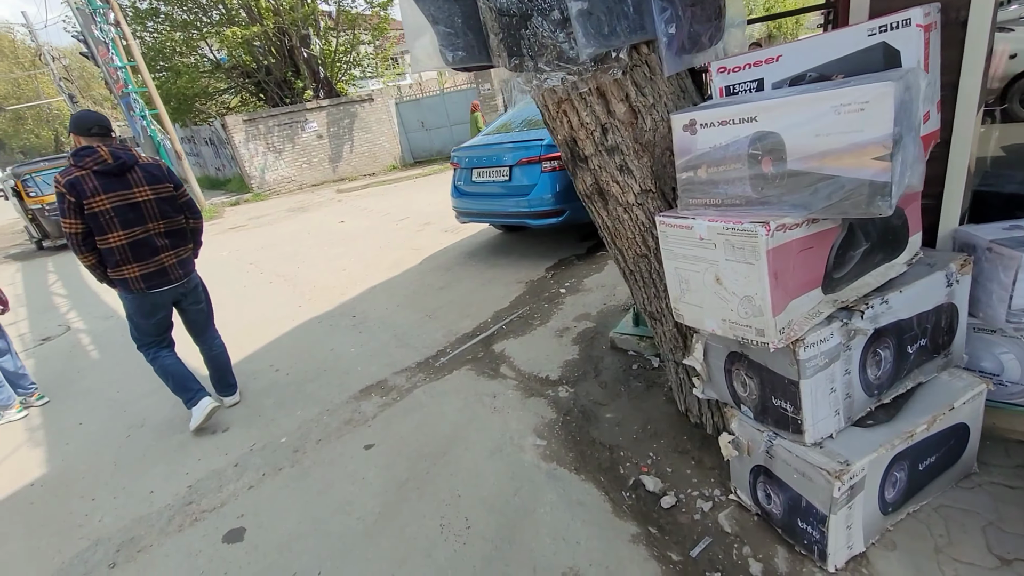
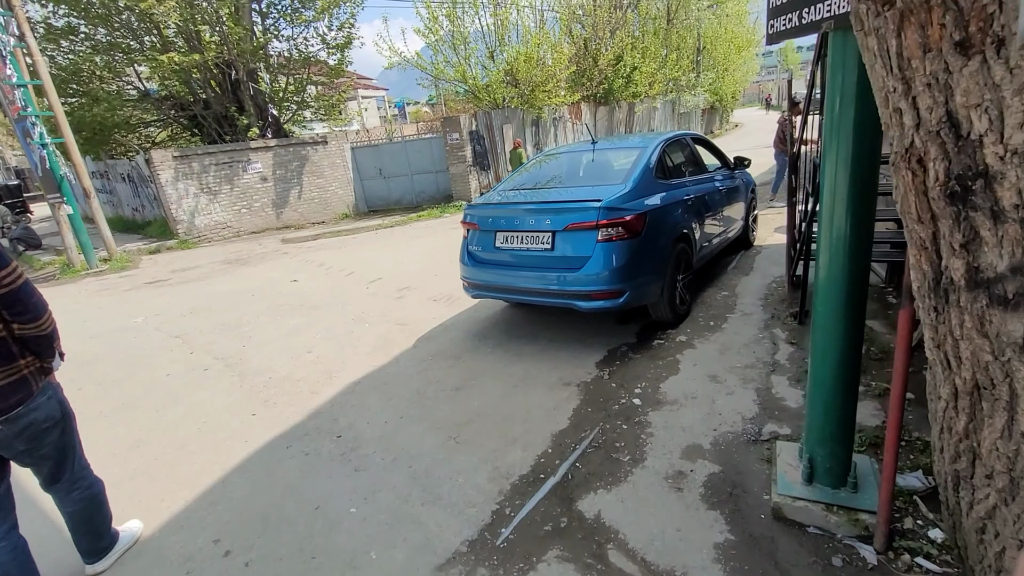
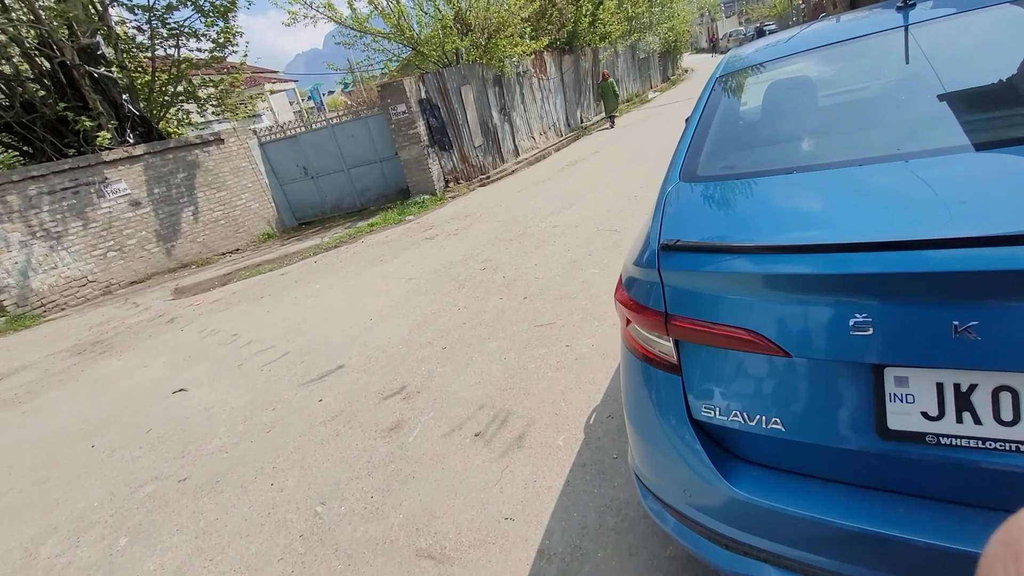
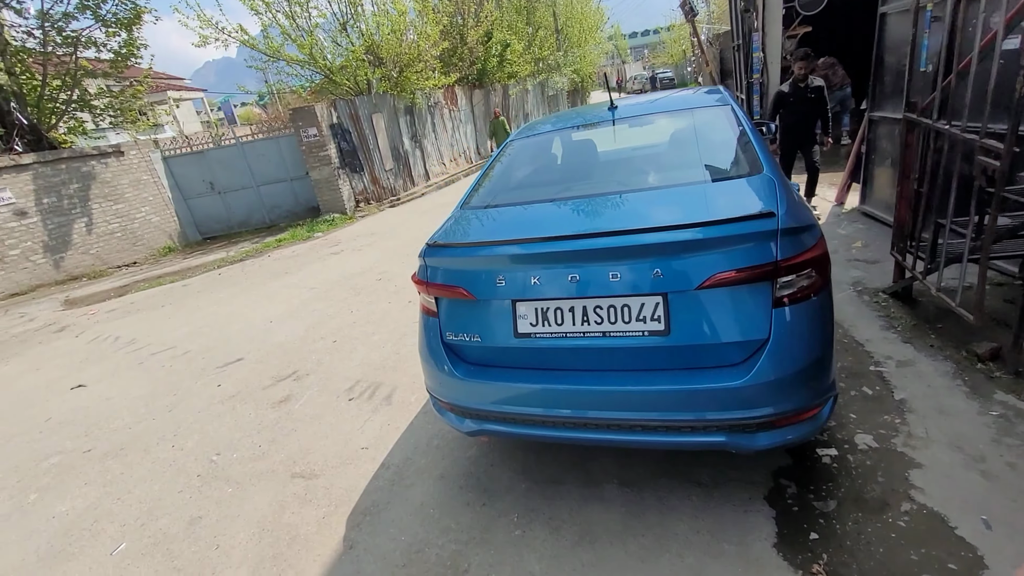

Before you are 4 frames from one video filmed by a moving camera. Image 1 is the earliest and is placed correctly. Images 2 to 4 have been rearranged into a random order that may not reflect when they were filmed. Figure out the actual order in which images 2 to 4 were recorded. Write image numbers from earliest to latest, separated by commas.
2, 4, 3
